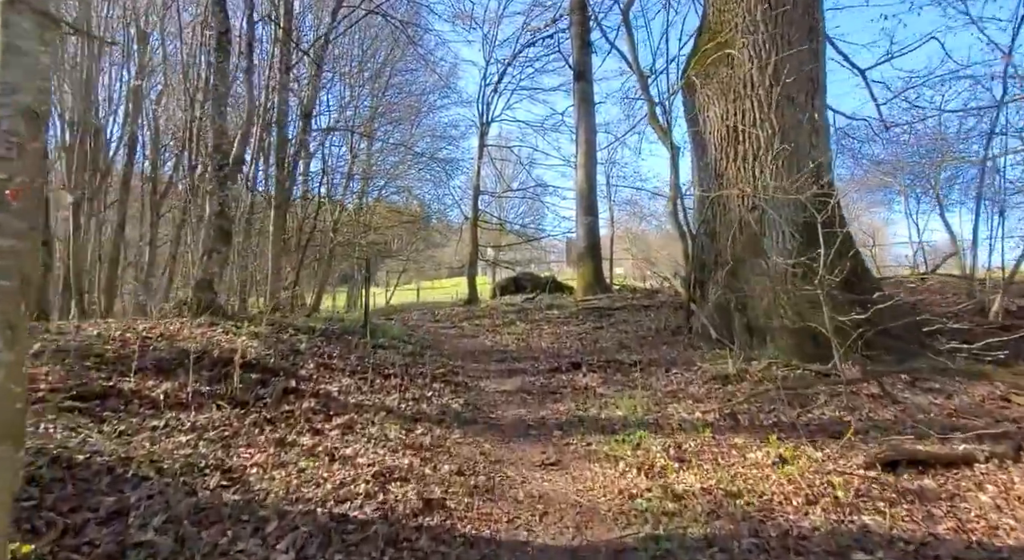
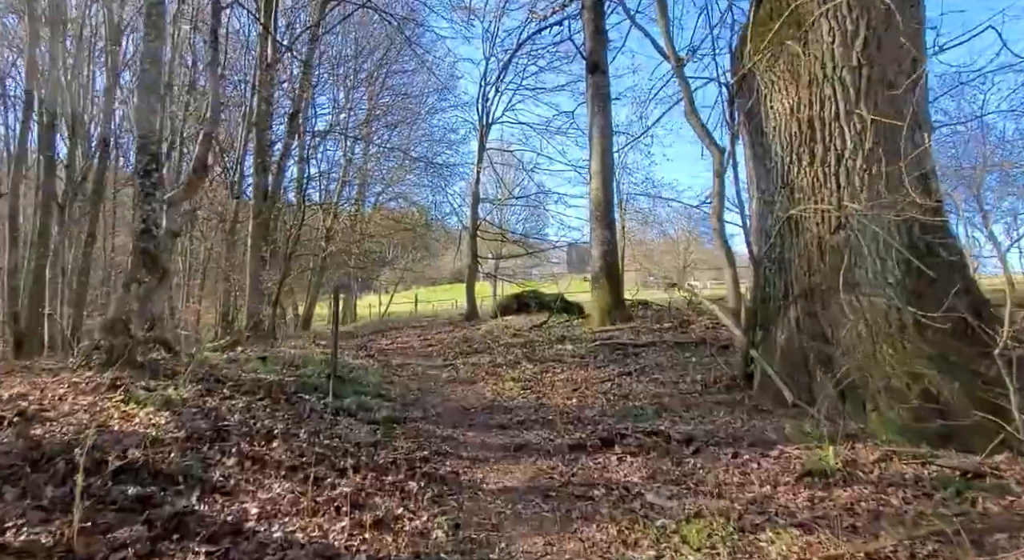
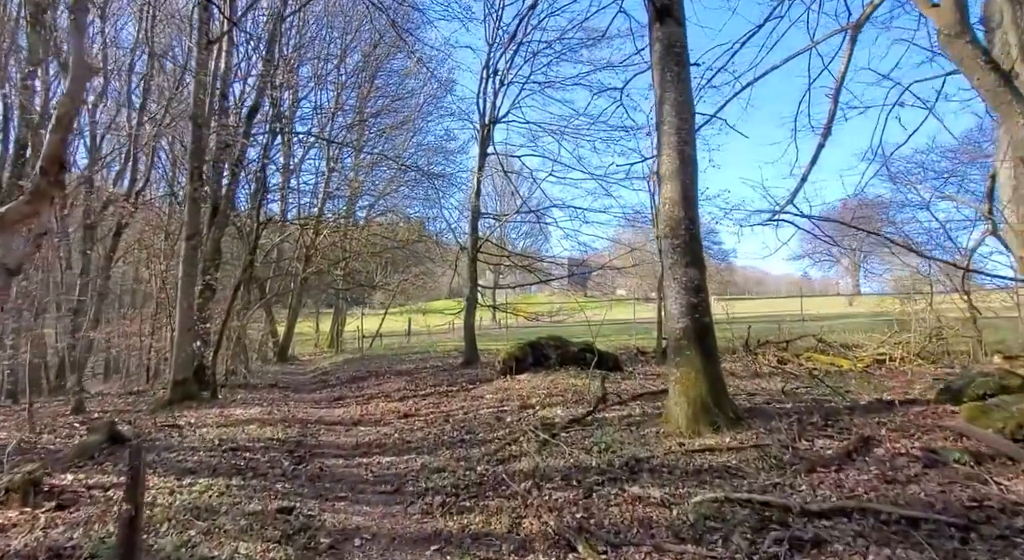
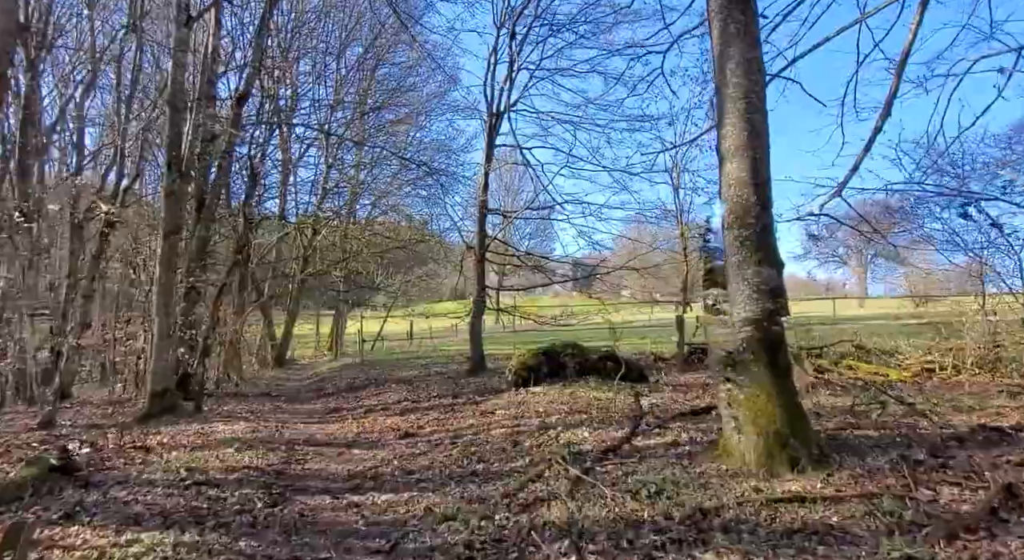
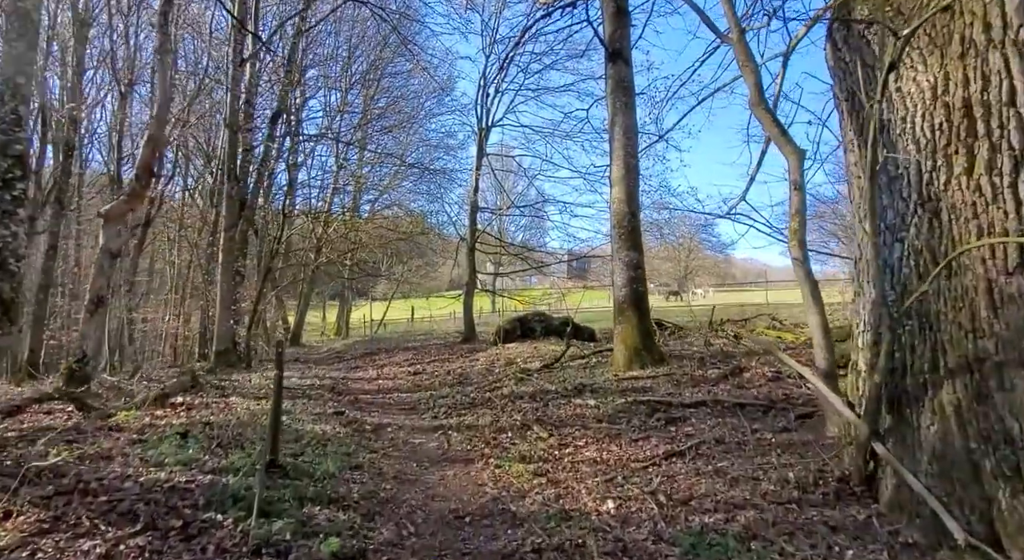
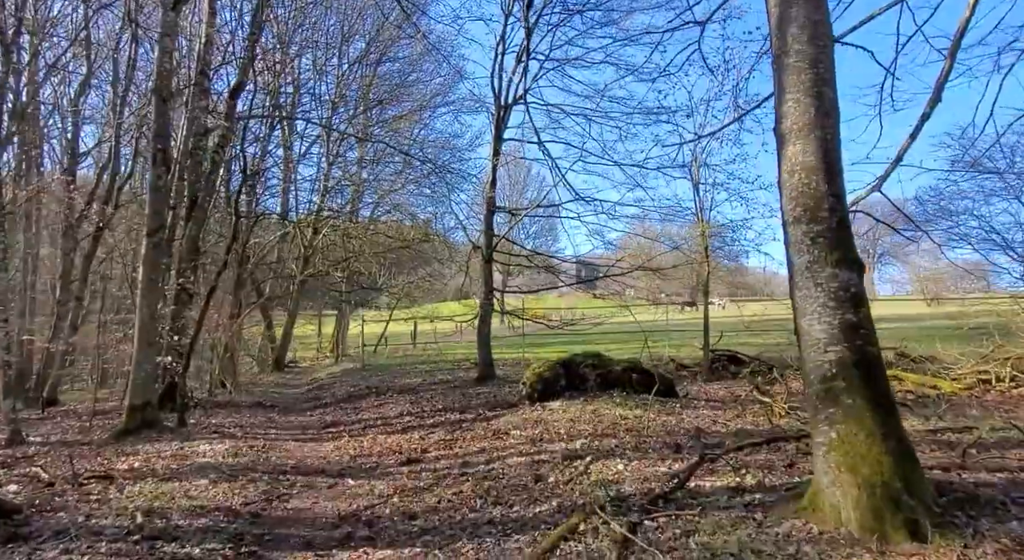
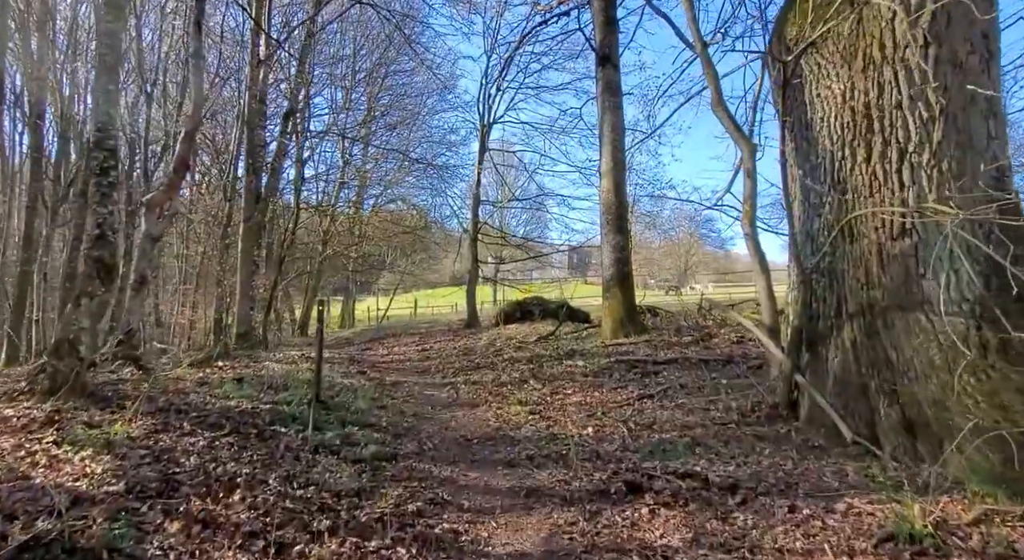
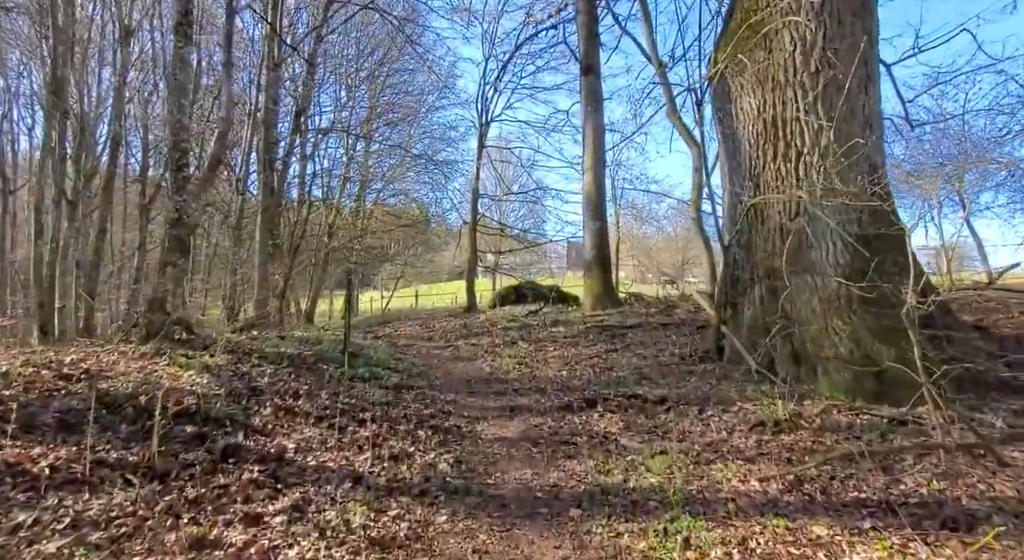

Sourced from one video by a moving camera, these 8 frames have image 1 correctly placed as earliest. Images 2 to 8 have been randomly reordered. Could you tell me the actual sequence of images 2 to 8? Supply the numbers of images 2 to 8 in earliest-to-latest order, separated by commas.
8, 2, 7, 5, 3, 4, 6
